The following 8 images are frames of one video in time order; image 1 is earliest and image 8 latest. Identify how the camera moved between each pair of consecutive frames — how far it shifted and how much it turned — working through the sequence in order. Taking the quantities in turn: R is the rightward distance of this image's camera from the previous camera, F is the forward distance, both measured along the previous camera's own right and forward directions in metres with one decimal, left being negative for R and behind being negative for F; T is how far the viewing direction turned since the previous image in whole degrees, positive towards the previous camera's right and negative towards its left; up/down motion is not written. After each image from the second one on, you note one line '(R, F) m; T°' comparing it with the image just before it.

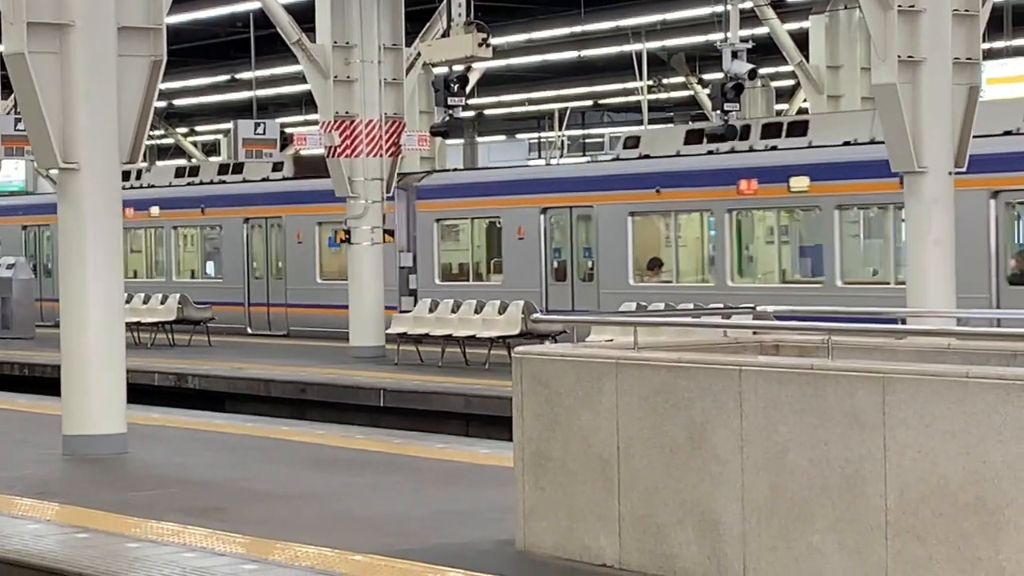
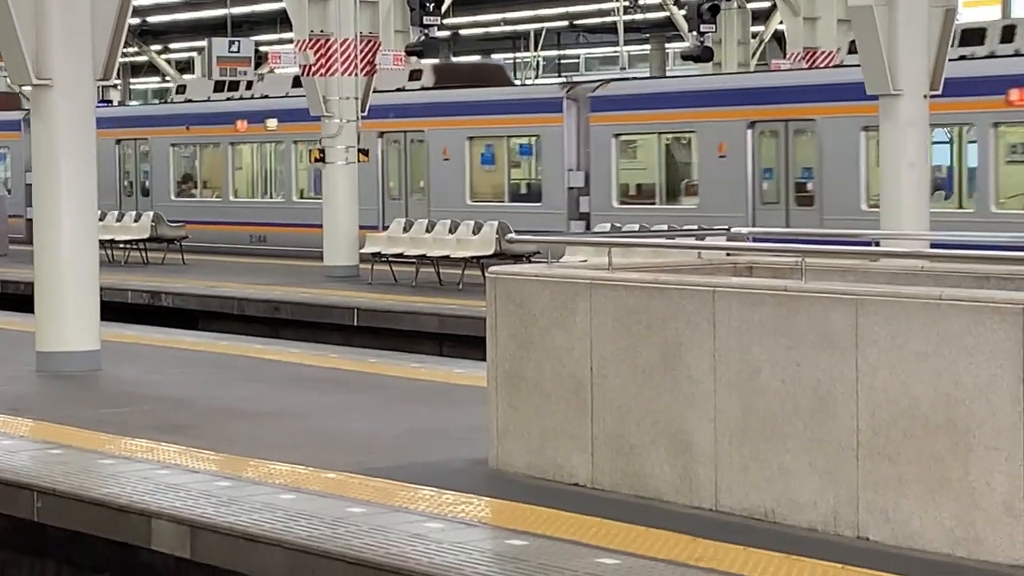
(0.0, 0.0) m; +1°
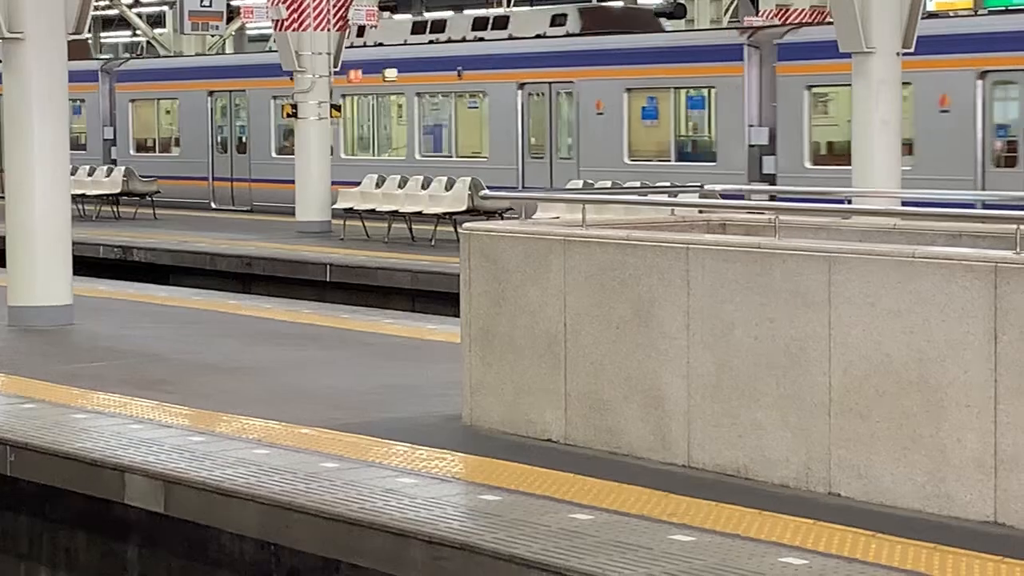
(0.0, 0.0) m; +1°
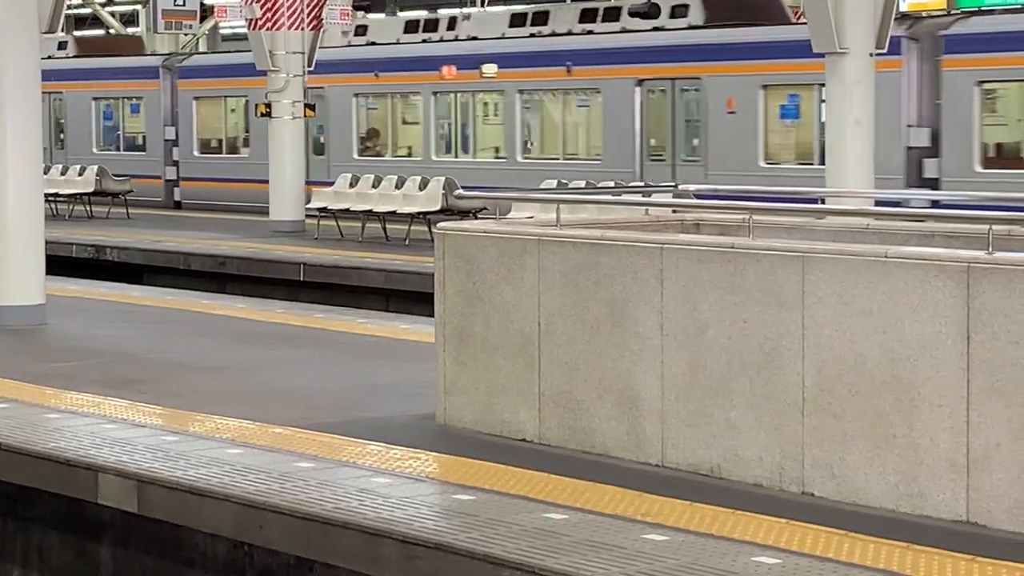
(0.0, 0.0) m; +1°
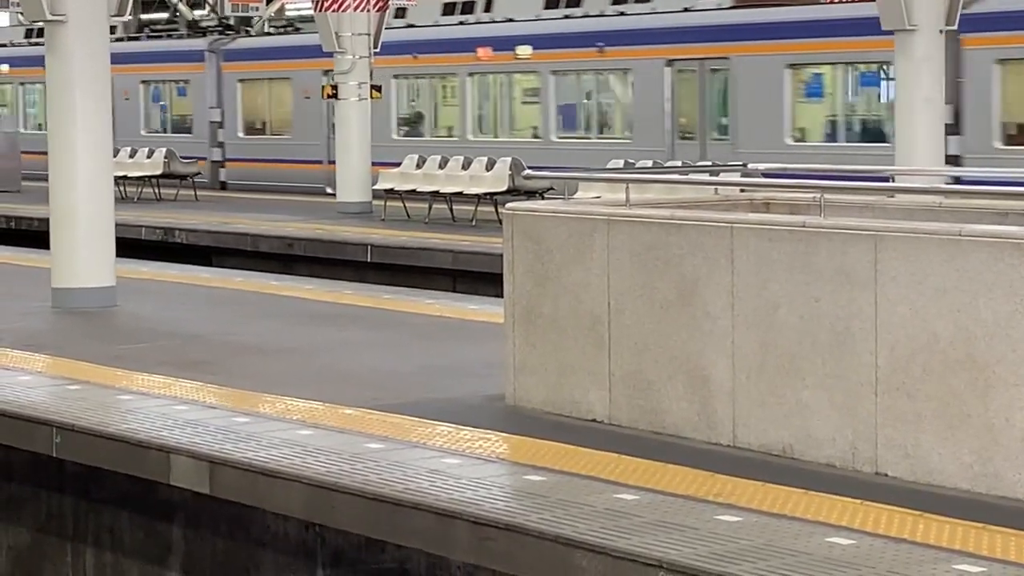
(0.0, 0.0) m; -2°
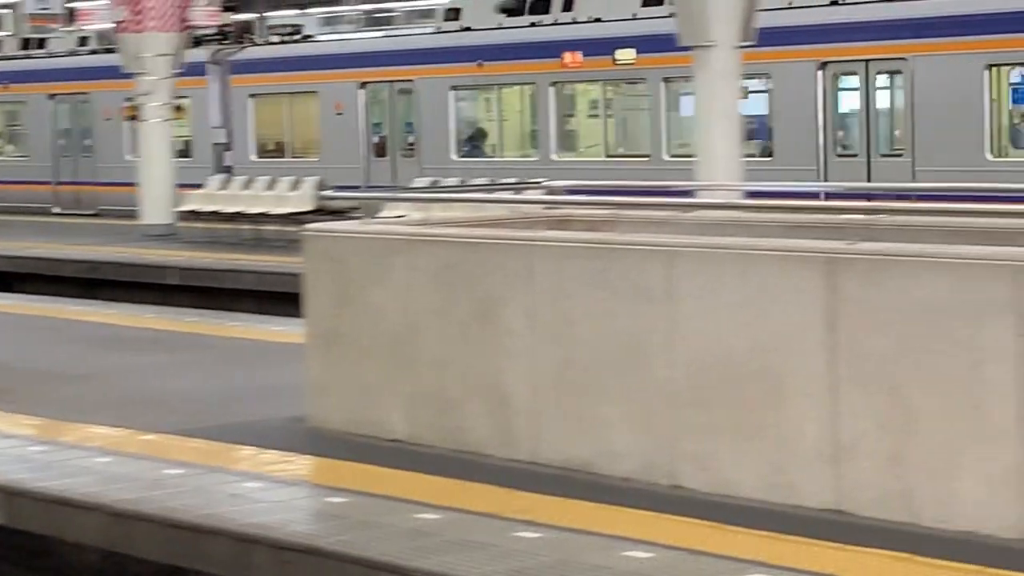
(+0.2, 0.0) m; +4°
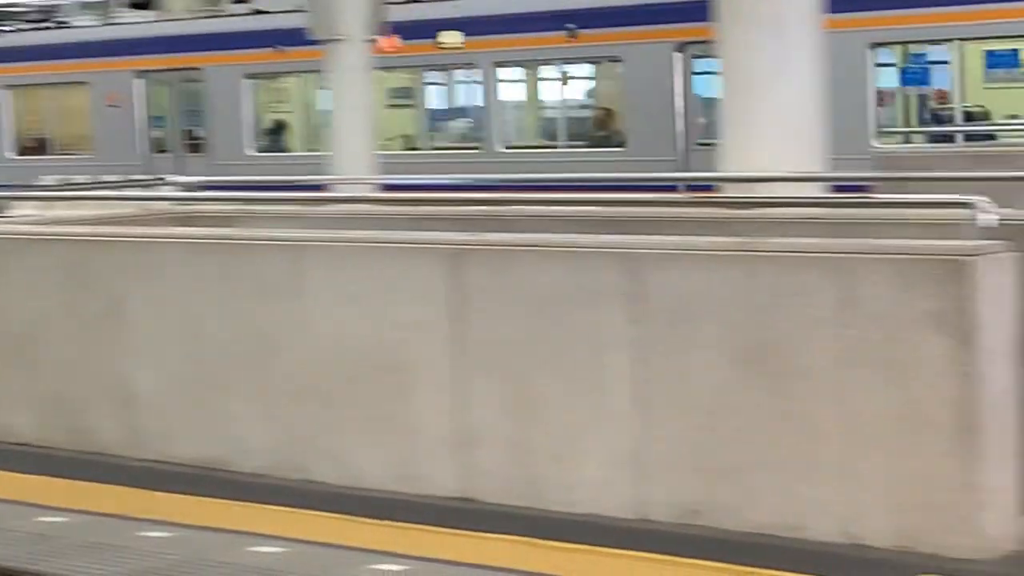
(-0.3, +0.8) m; +5°
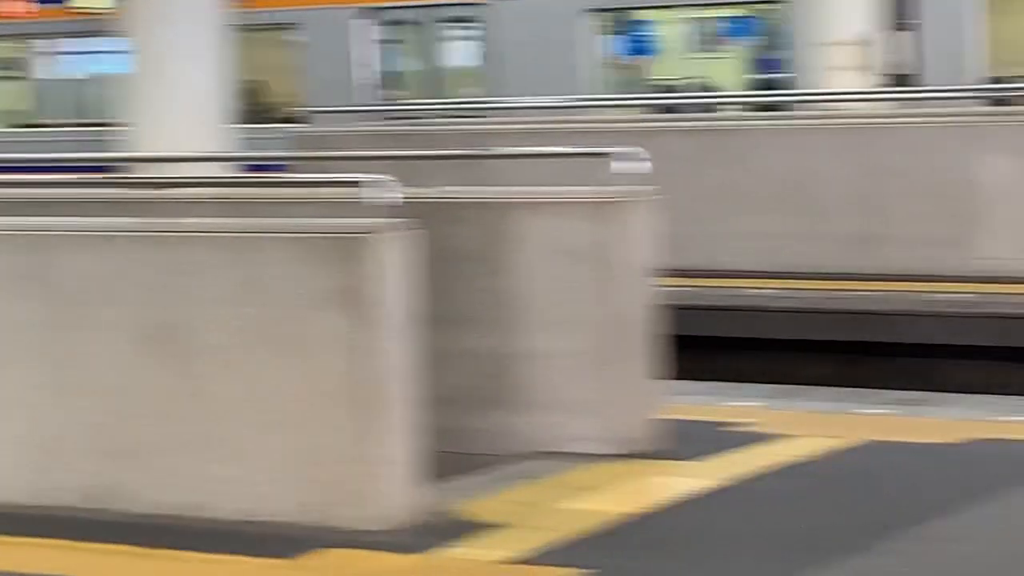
(-1.6, +2.6) m; +8°
